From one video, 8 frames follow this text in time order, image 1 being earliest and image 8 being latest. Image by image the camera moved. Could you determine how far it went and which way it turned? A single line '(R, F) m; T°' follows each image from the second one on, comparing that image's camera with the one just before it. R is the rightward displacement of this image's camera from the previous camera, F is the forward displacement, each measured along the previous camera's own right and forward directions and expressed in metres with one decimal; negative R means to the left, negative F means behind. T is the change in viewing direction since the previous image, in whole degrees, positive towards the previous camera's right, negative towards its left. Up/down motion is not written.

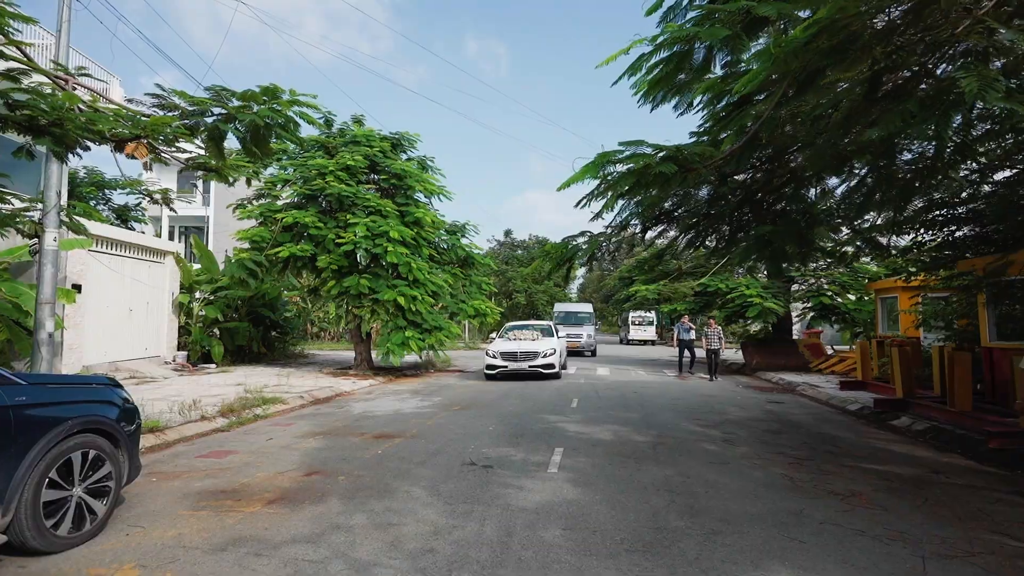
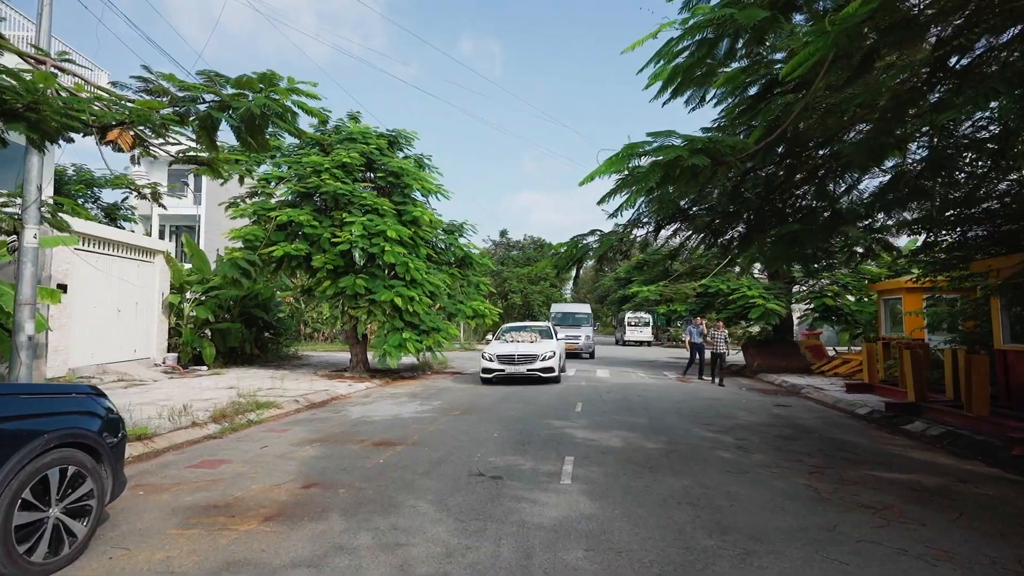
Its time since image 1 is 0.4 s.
(-0.2, +0.4) m; +1°
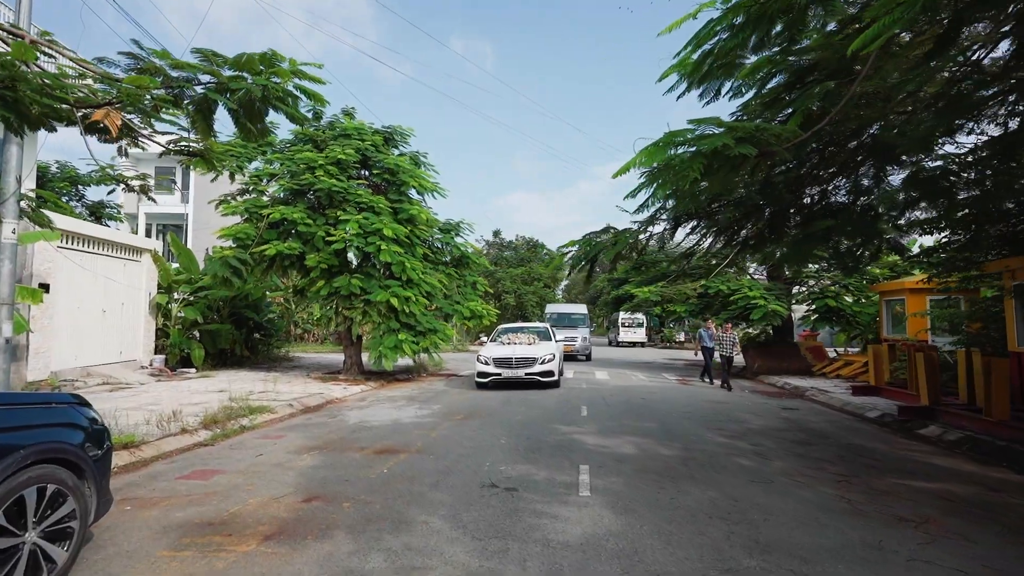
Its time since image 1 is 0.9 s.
(-0.2, +0.4) m; +1°
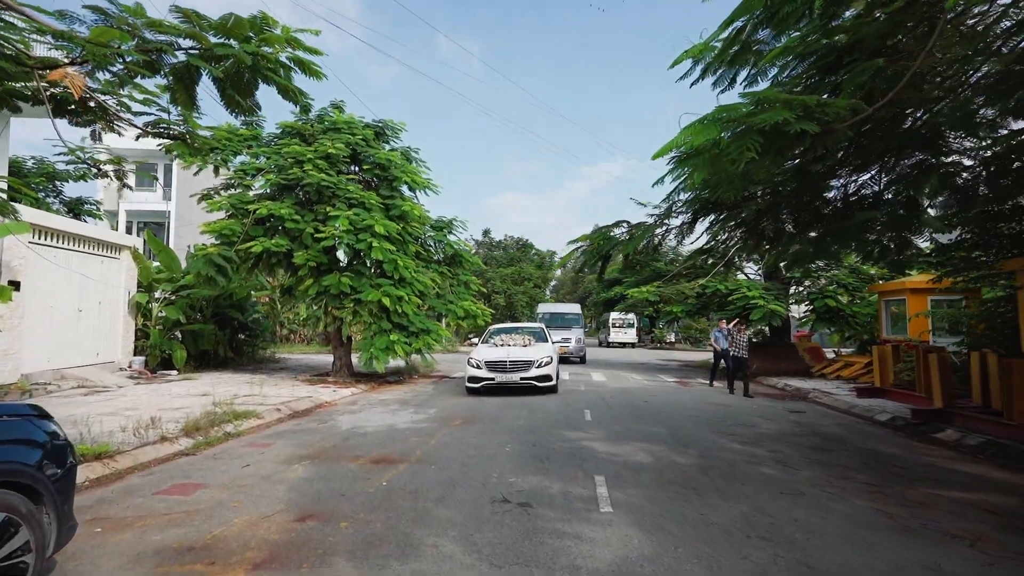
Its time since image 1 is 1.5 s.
(-0.2, +0.5) m; +1°
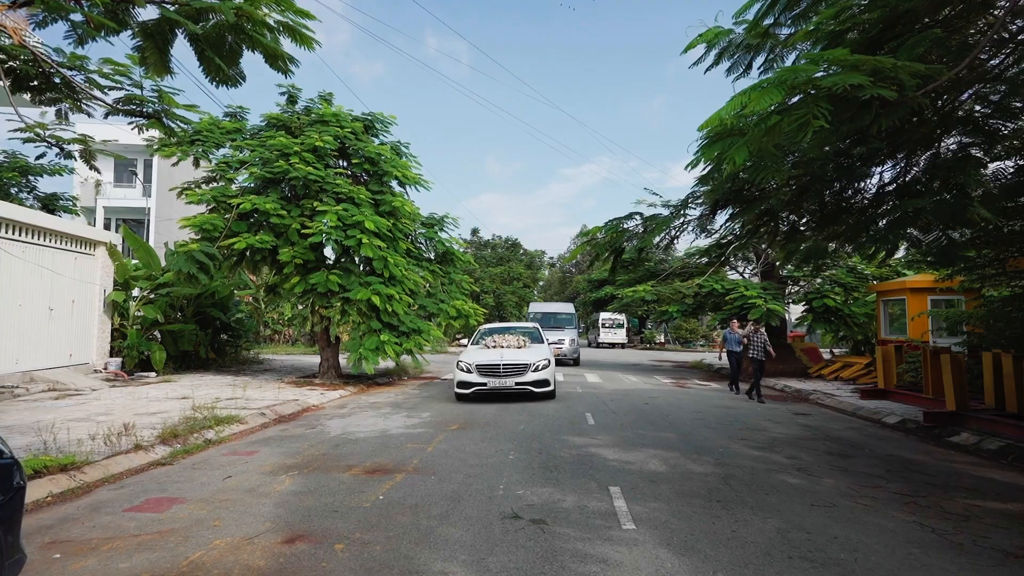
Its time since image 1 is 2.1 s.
(-0.2, +0.5) m; +1°
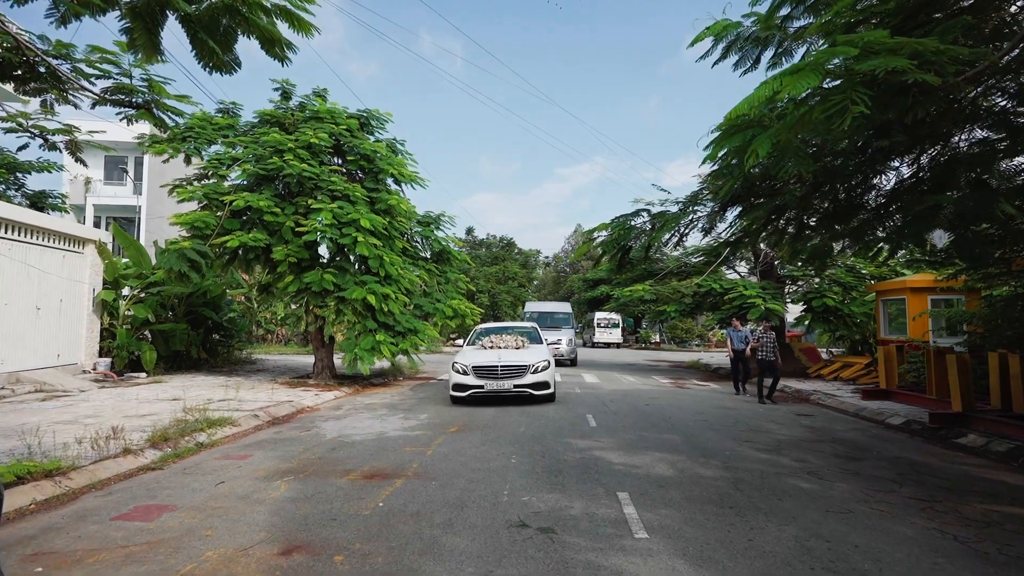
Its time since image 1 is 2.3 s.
(-0.1, +0.2) m; +1°
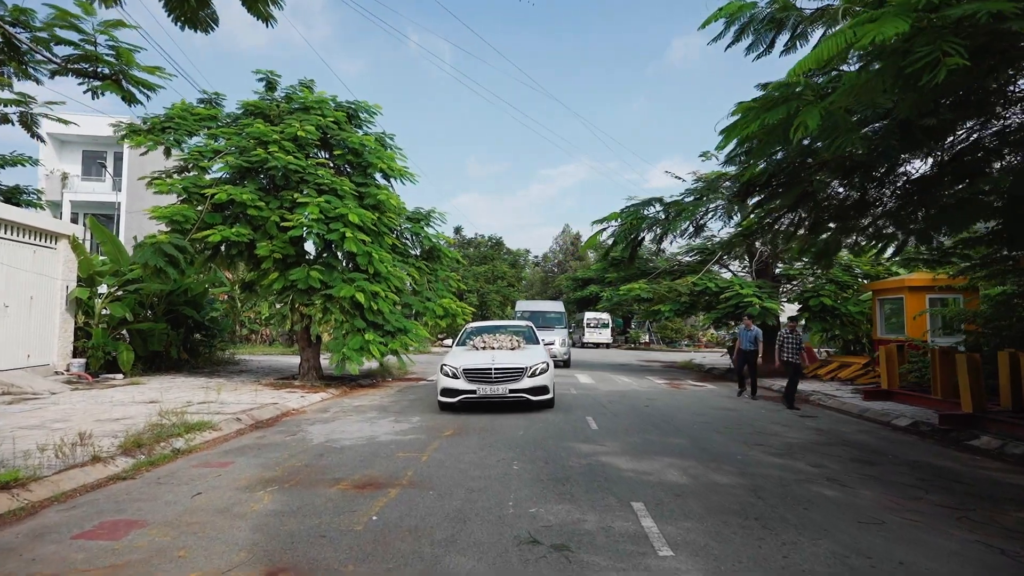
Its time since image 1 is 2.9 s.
(-0.1, +0.5) m; +1°
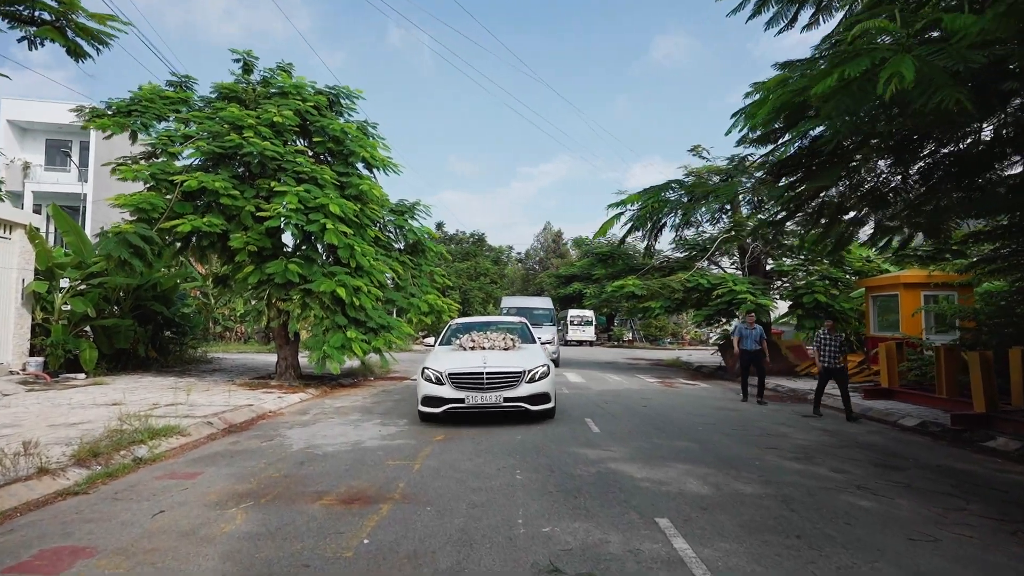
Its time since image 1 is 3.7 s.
(-0.2, +0.6) m; +2°
